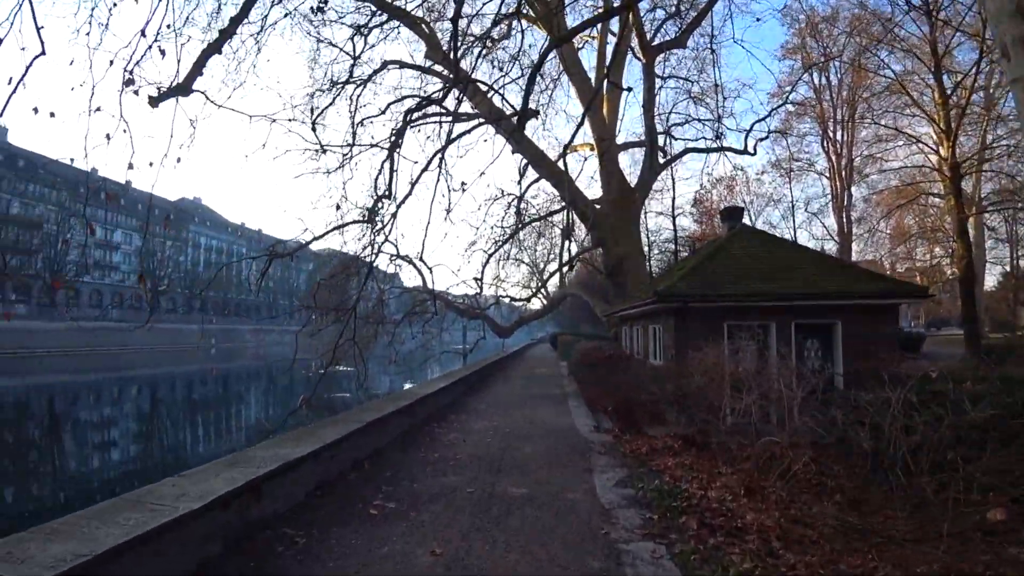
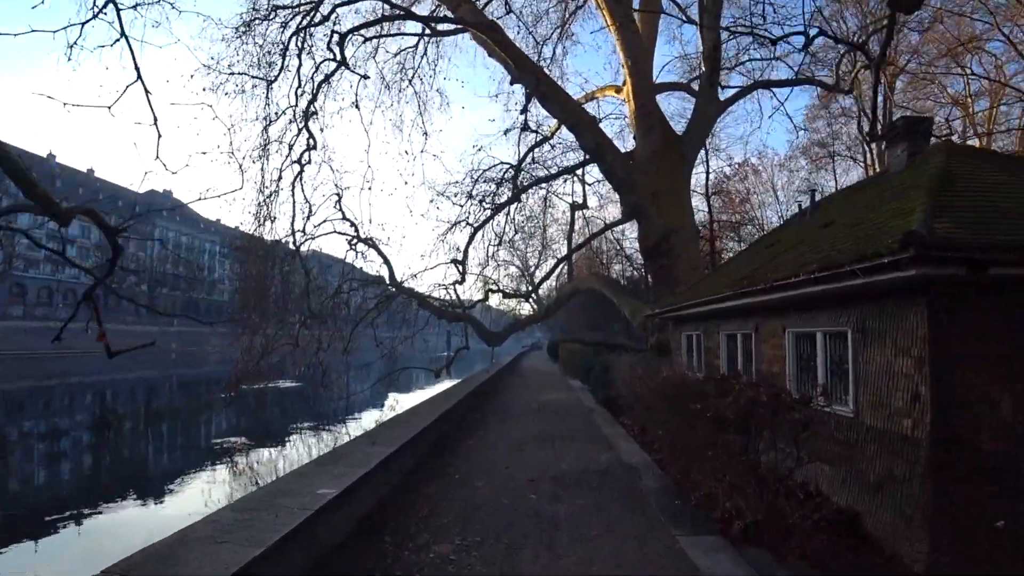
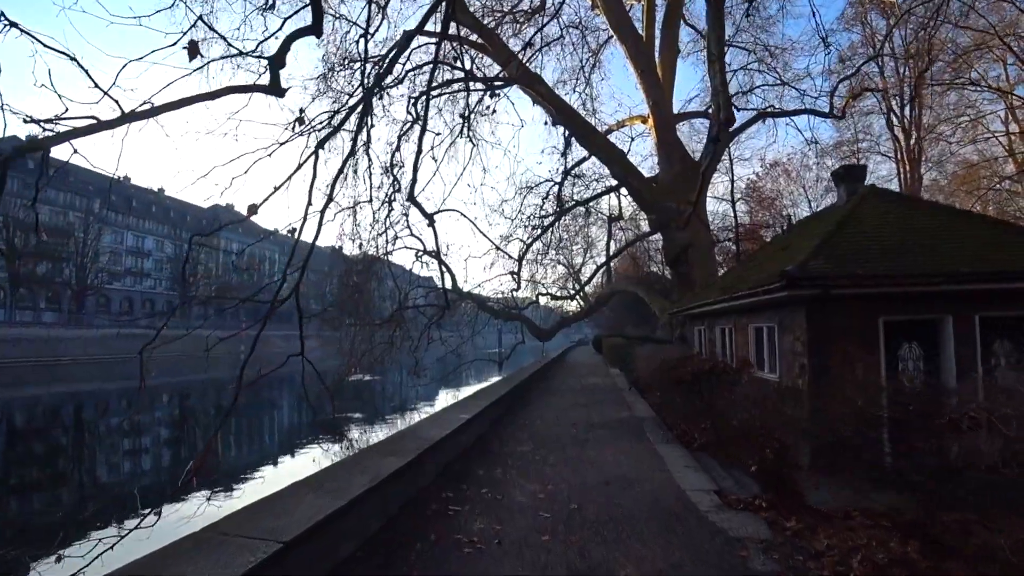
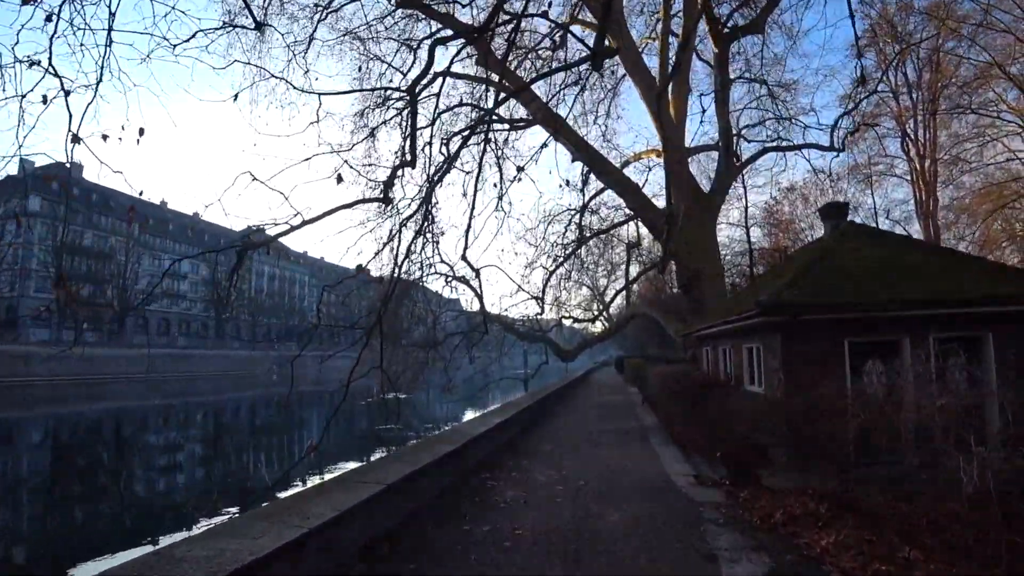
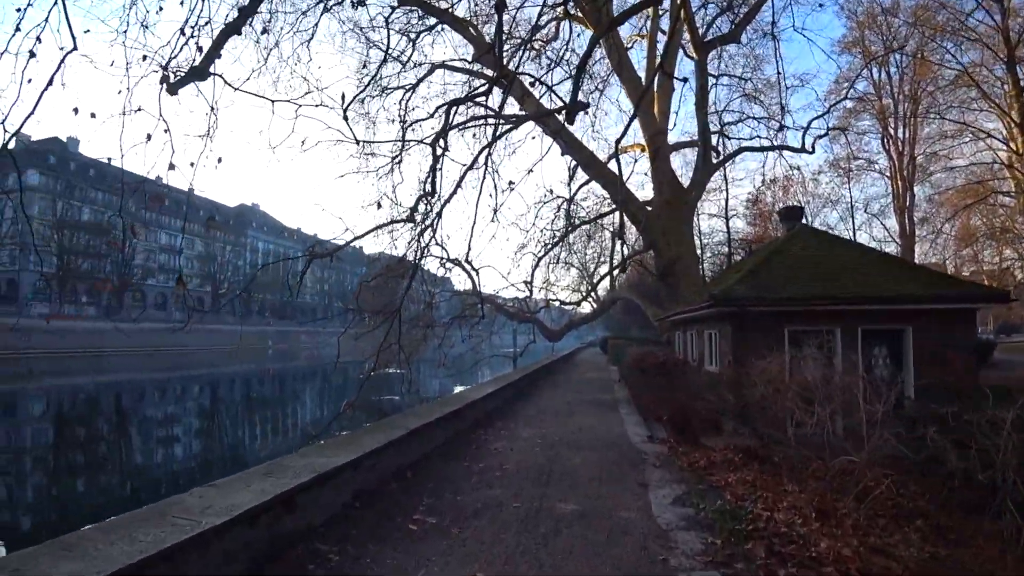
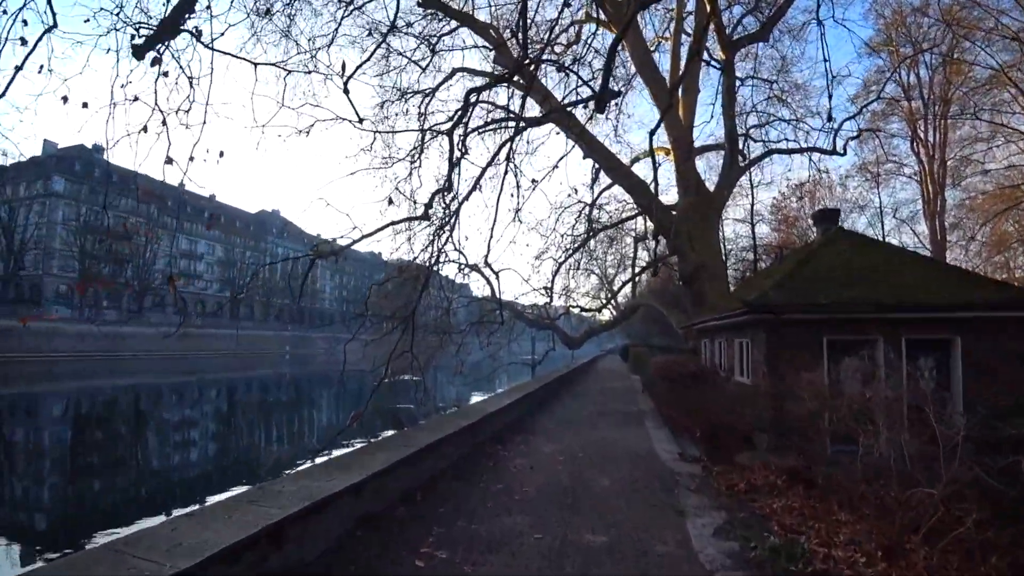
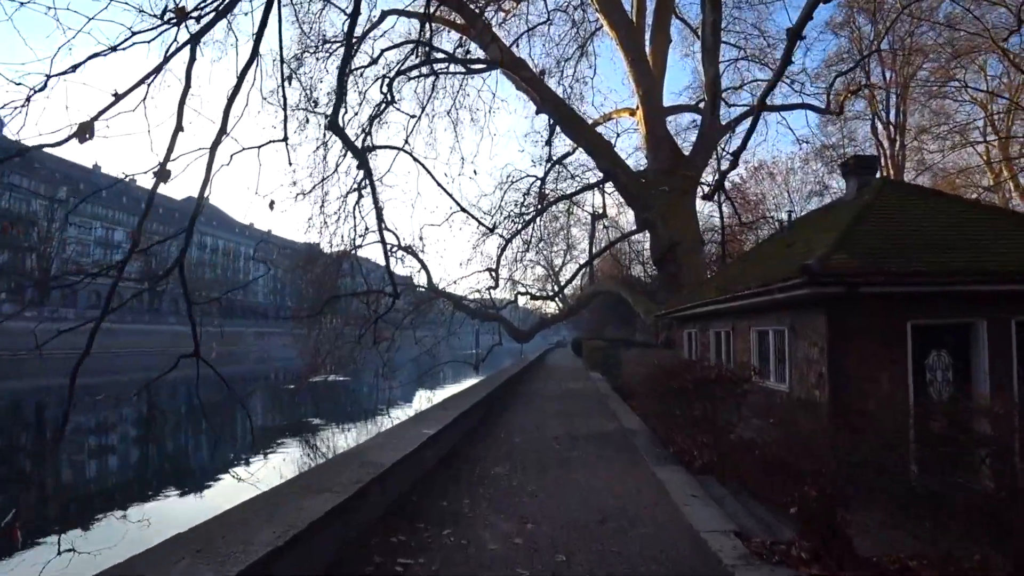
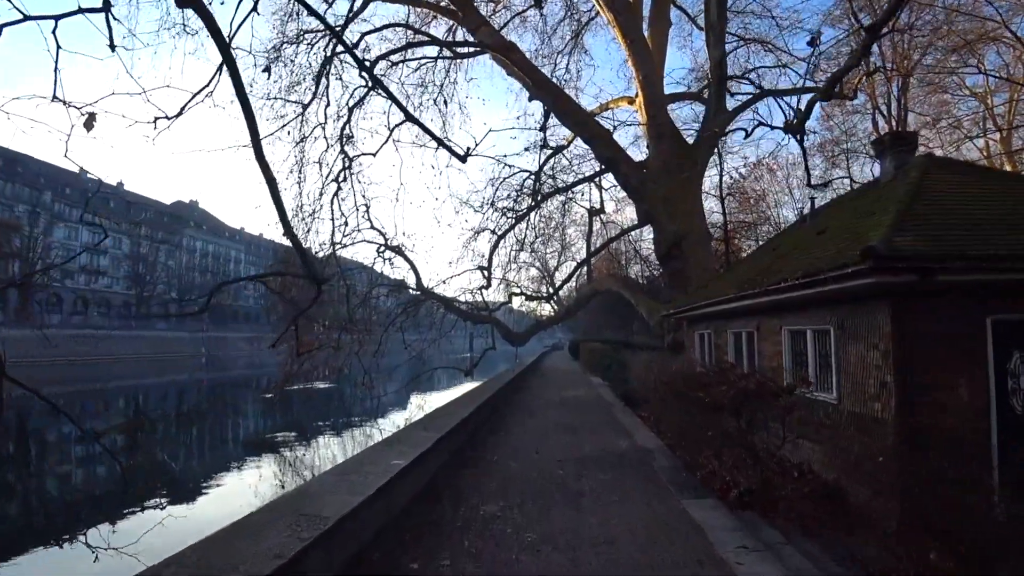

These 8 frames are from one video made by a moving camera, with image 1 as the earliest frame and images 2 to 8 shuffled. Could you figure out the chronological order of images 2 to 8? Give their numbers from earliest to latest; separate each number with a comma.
5, 6, 4, 3, 7, 8, 2
